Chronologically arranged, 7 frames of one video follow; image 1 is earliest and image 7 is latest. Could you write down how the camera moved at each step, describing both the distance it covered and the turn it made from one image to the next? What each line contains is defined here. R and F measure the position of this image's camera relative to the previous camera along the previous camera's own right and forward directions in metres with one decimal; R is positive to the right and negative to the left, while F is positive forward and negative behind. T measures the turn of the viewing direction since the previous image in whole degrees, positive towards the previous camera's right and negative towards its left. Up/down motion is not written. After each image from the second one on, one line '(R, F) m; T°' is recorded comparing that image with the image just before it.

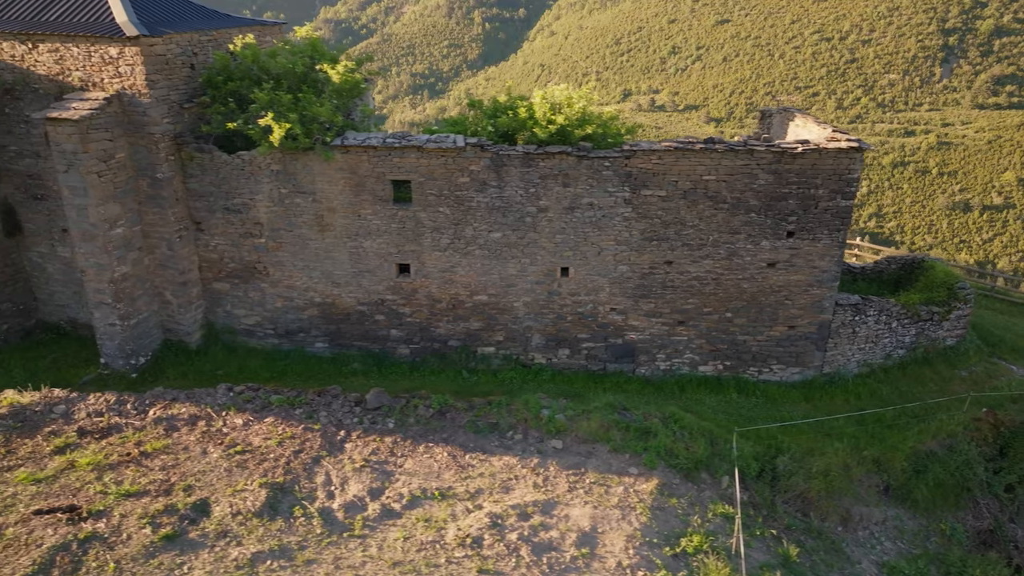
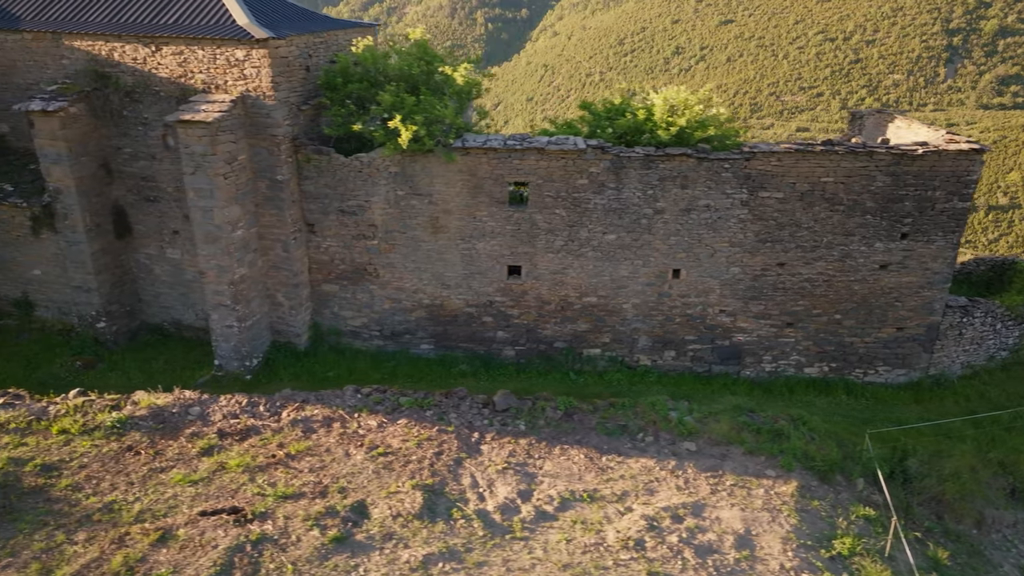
(-1.3, 0.0) m; 0°
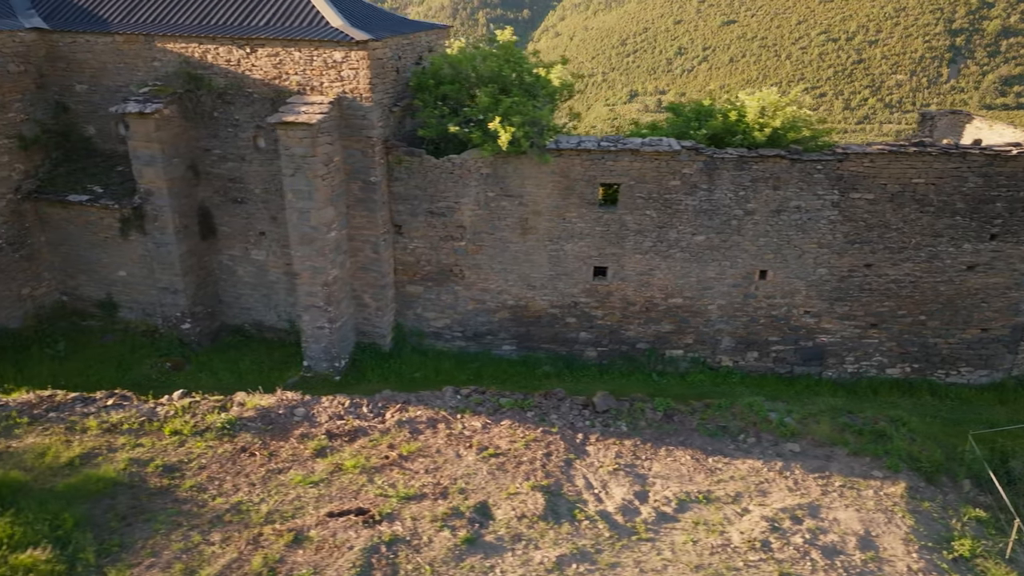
(-1.0, 0.0) m; 0°
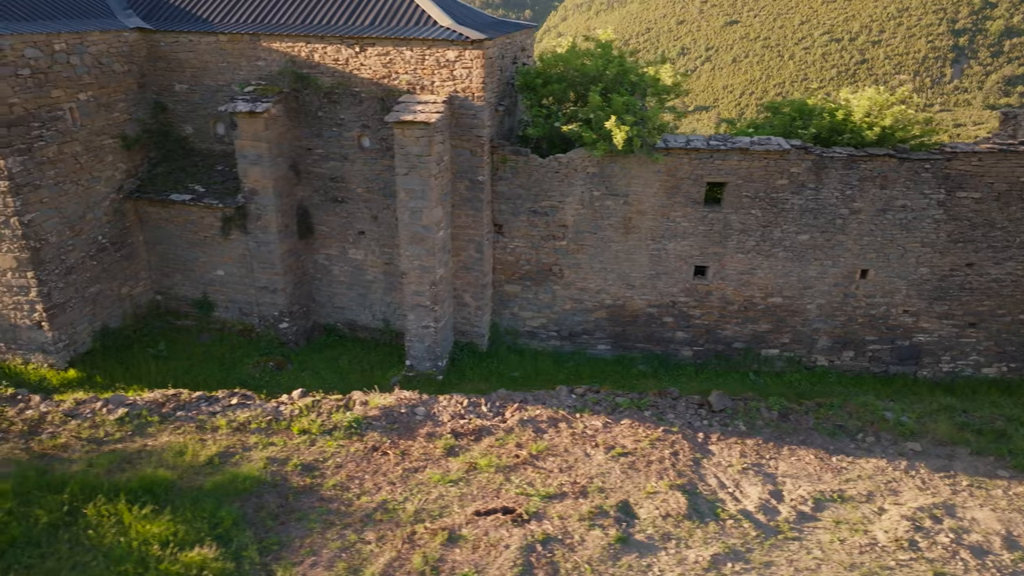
(-1.1, 0.0) m; 0°
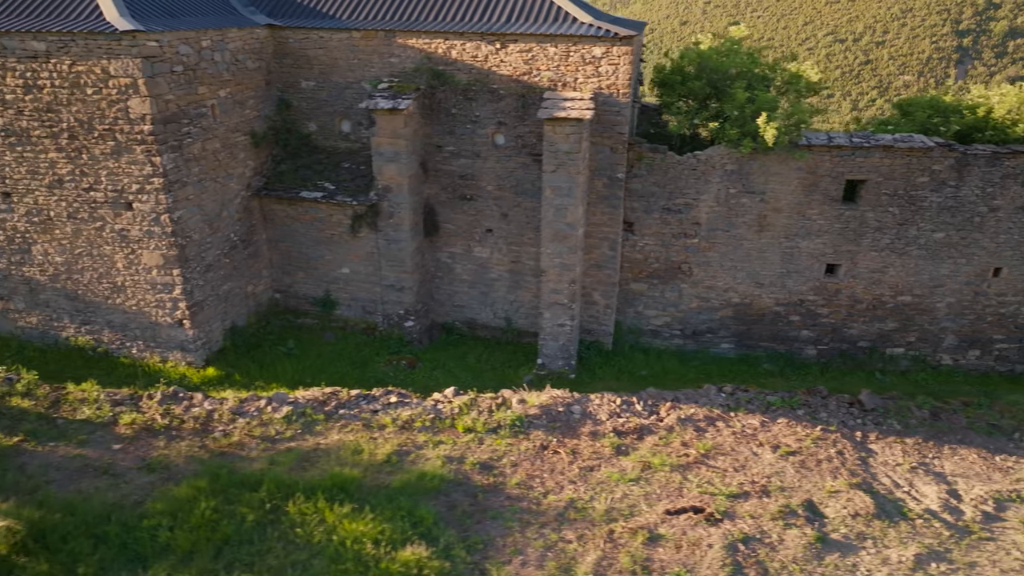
(-1.5, 0.0) m; 0°
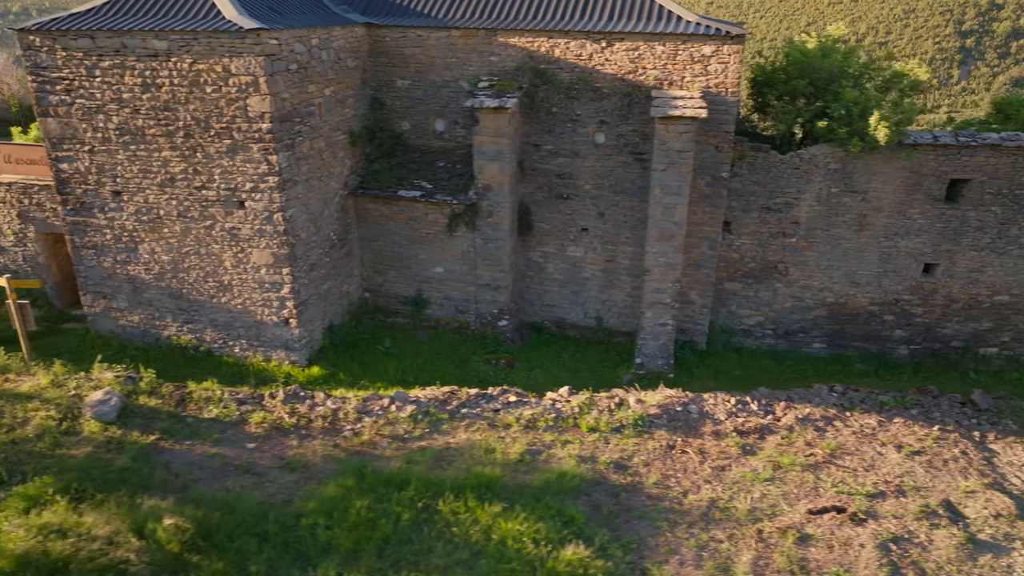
(-1.1, 0.0) m; 0°
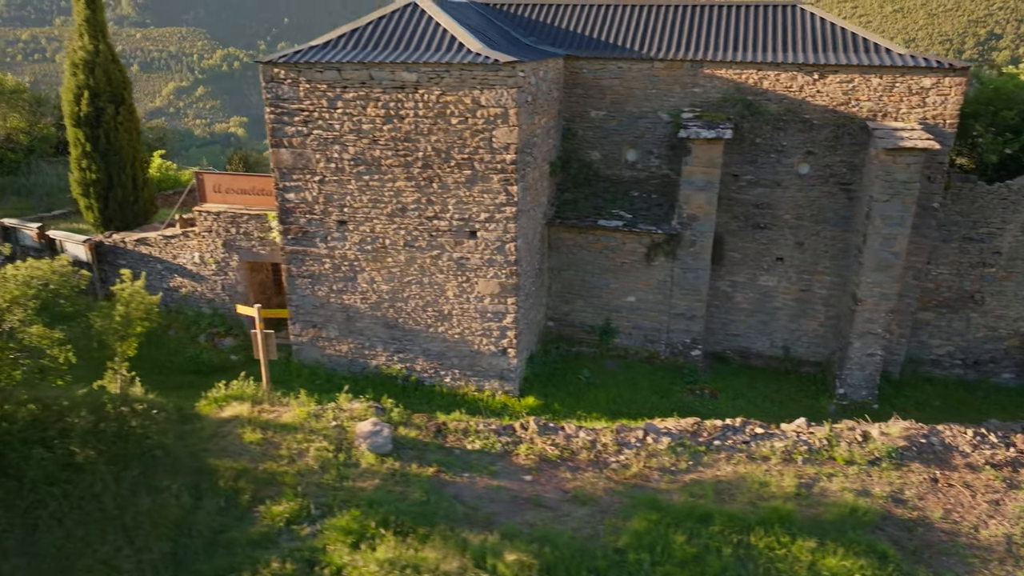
(-2.2, 0.0) m; 0°
